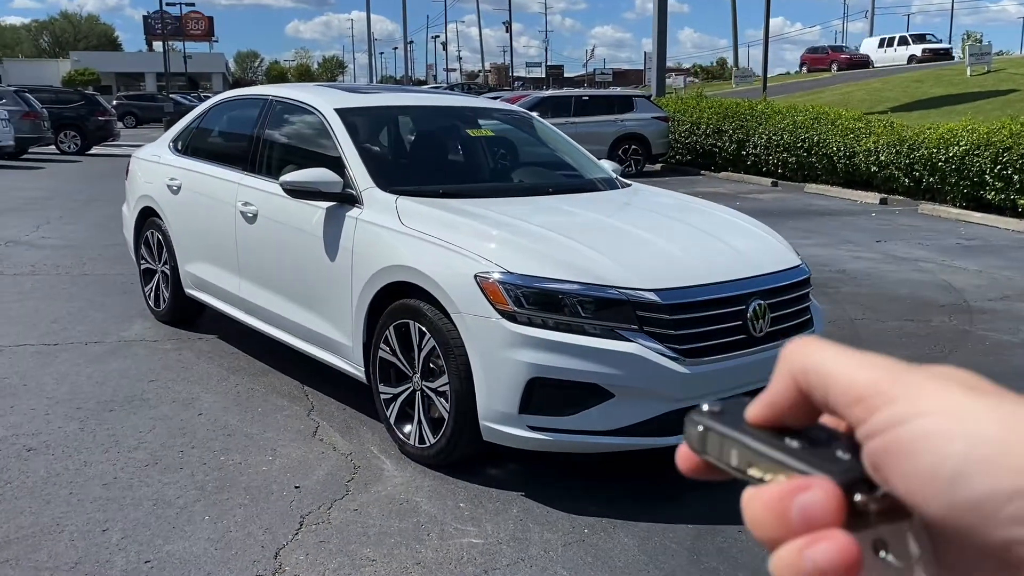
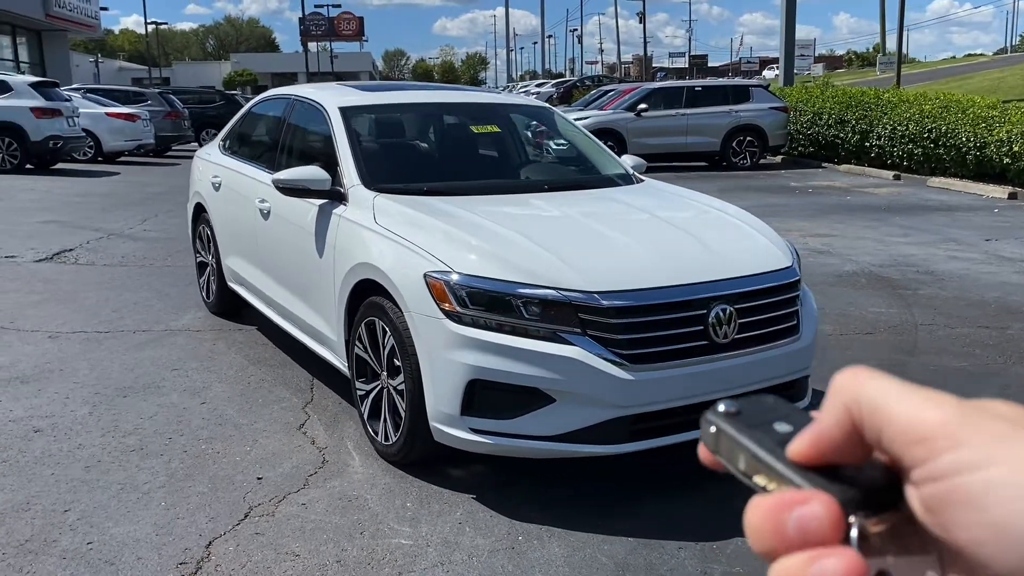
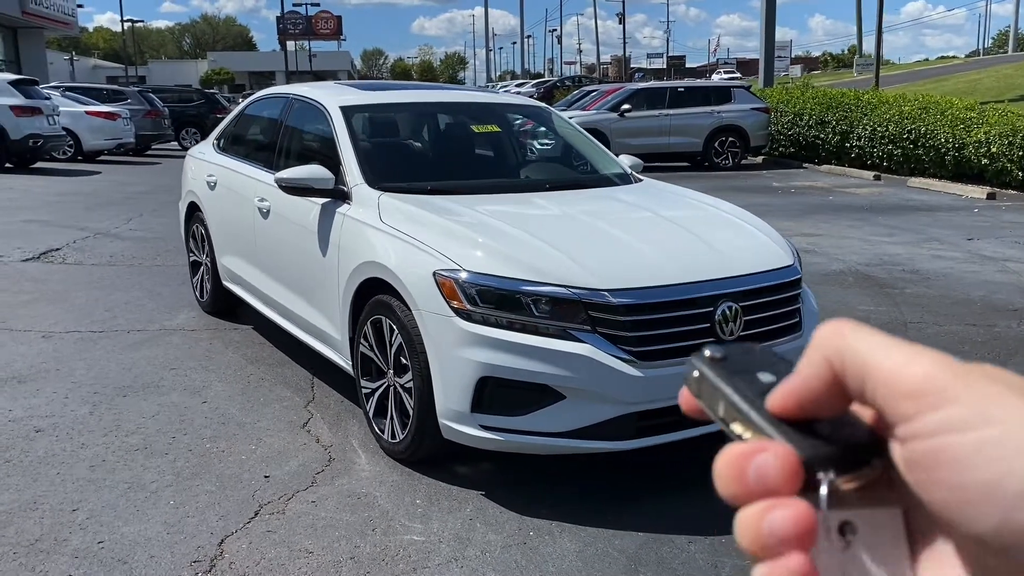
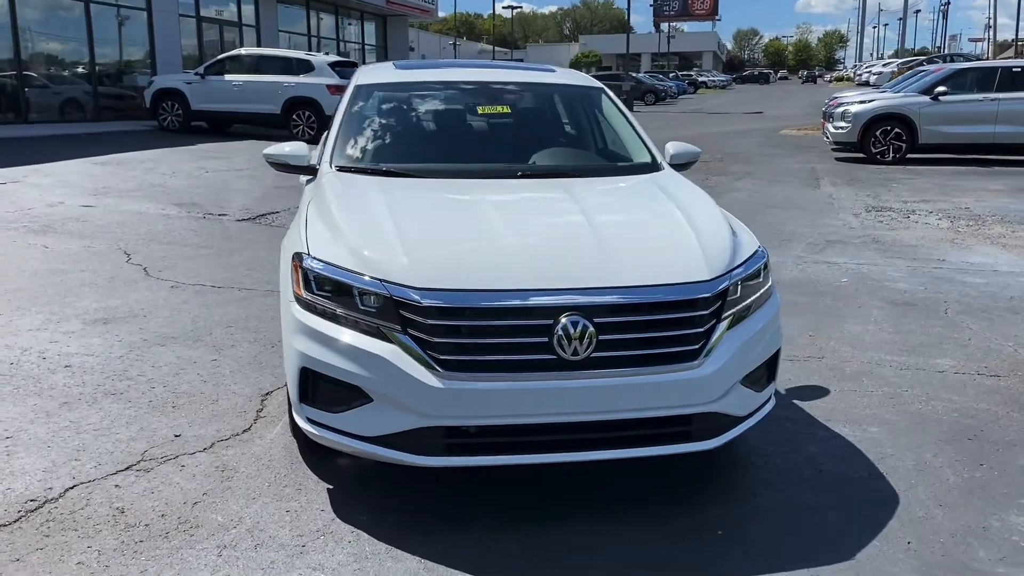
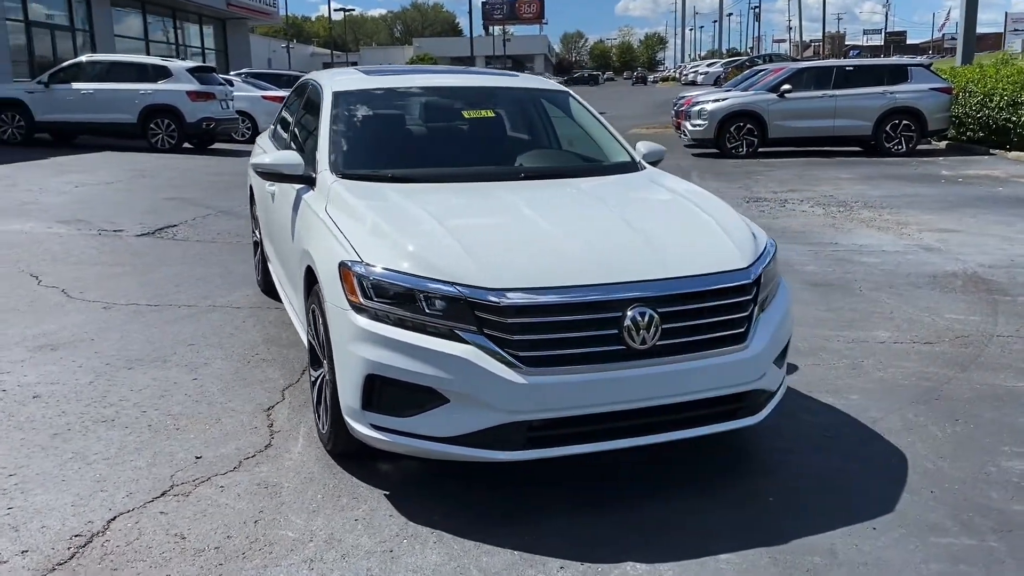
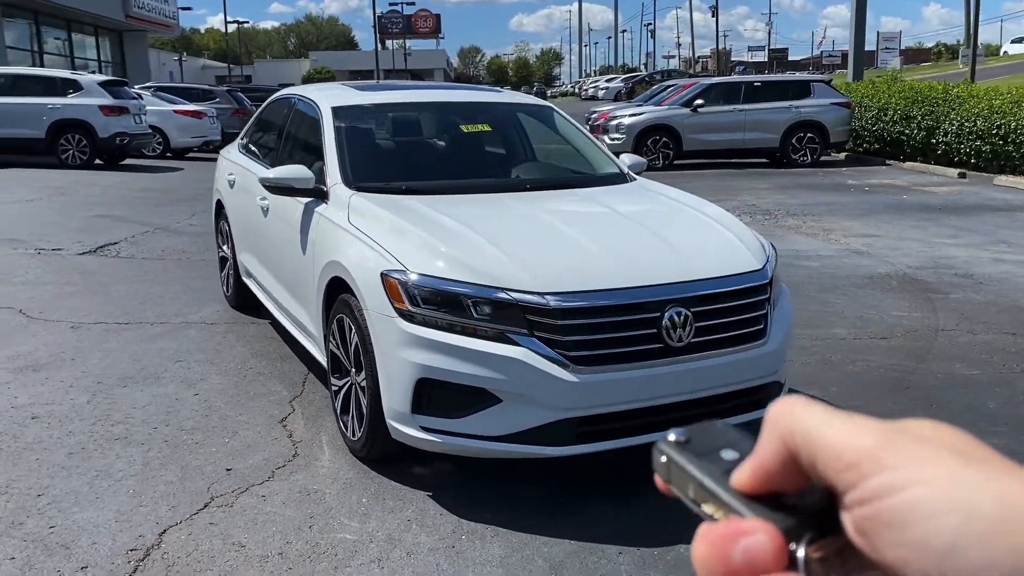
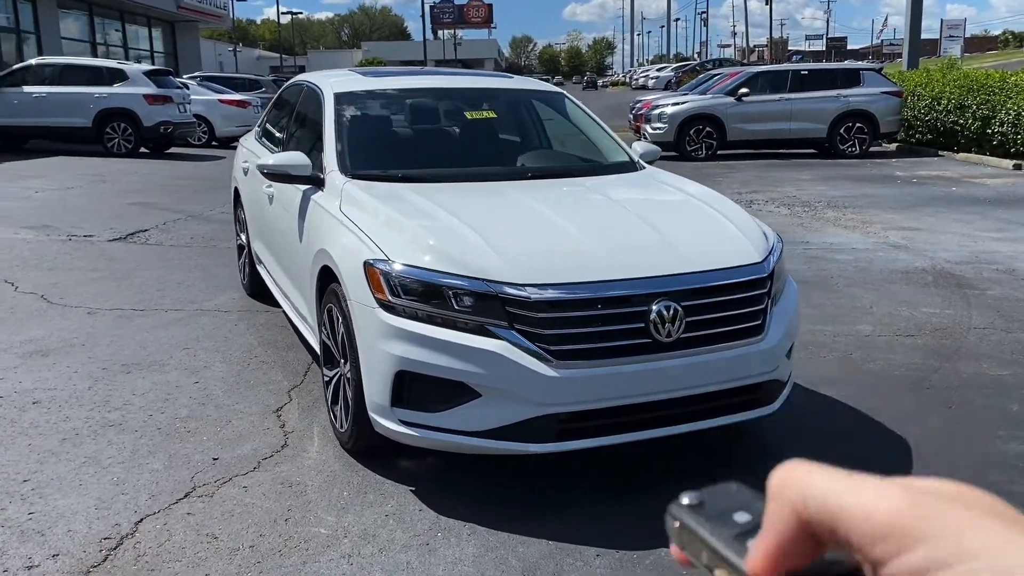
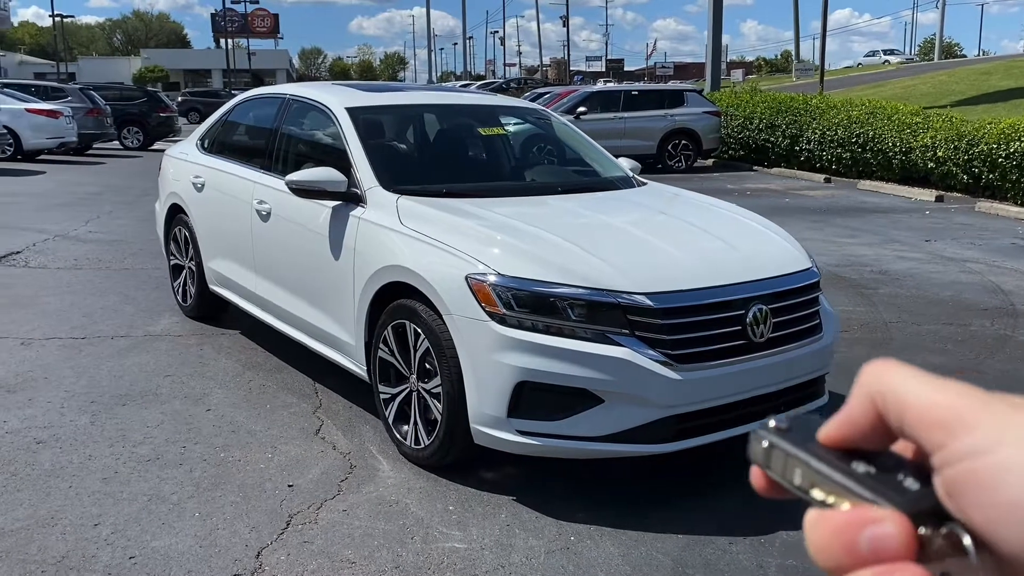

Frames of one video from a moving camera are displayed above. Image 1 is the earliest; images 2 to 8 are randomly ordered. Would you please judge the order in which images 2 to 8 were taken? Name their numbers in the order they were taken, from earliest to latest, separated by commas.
8, 3, 2, 6, 7, 5, 4
